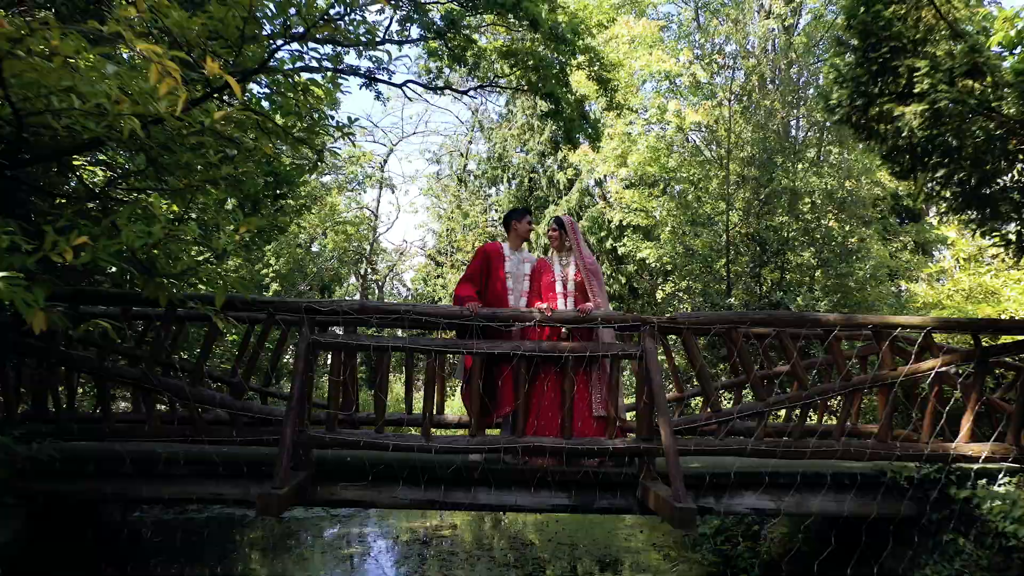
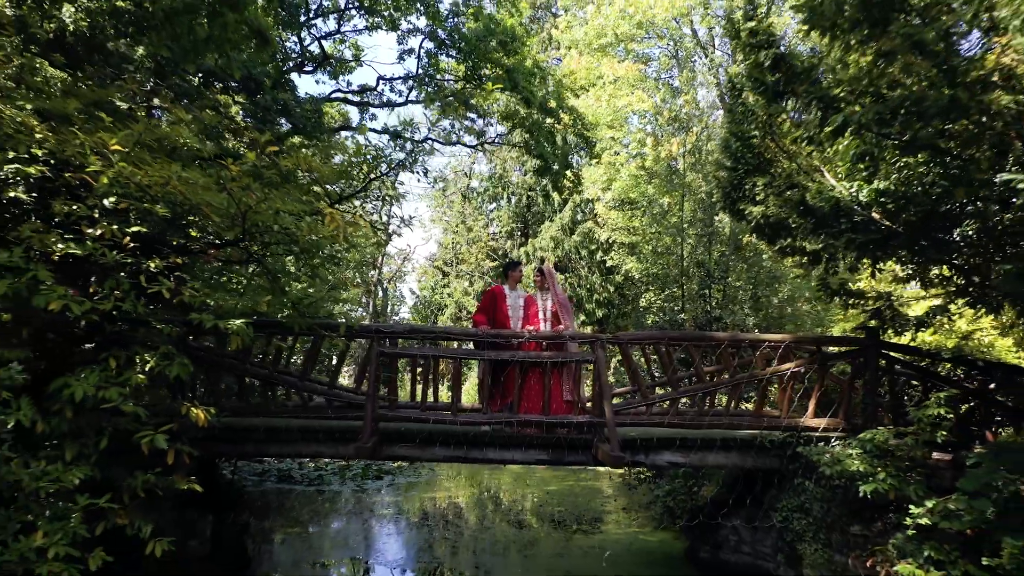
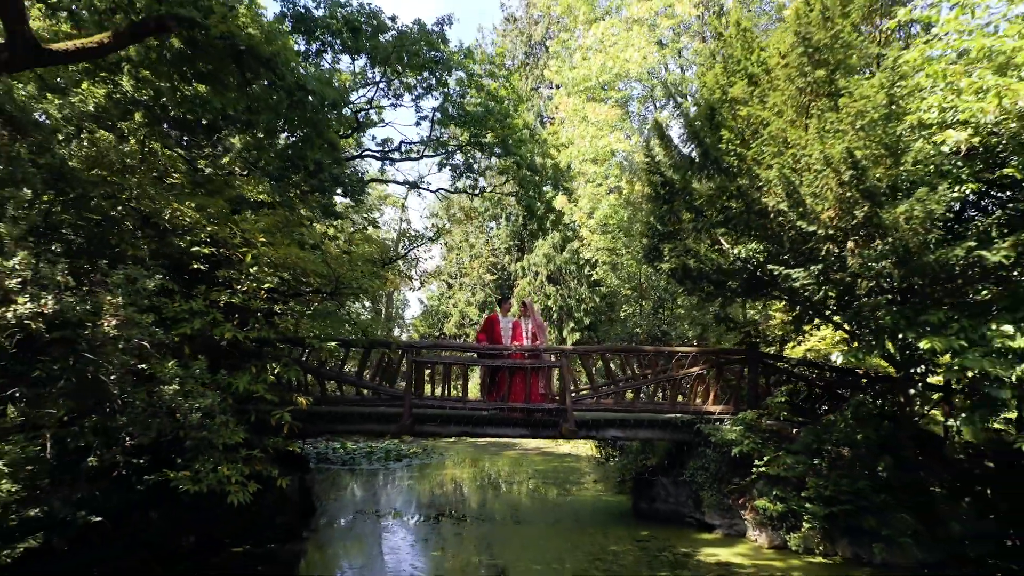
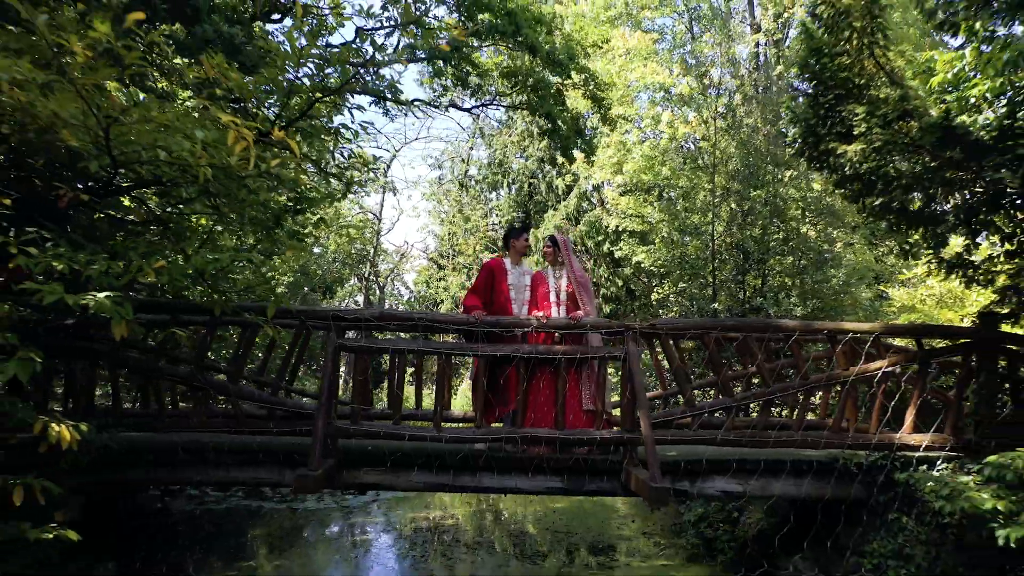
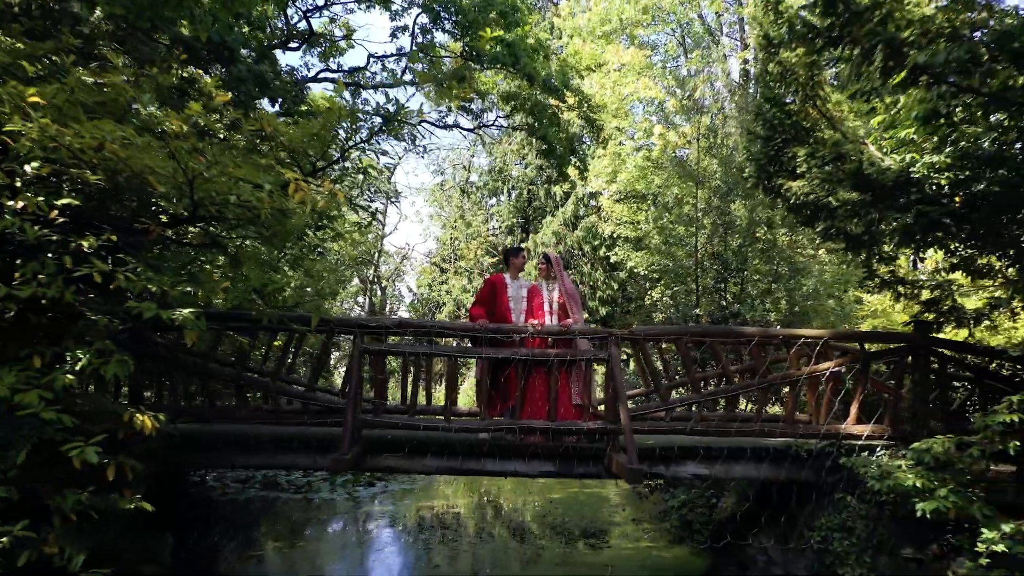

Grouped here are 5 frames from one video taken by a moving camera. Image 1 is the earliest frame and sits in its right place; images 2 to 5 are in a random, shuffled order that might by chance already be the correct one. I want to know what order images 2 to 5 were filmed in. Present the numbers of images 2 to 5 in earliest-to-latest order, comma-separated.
4, 5, 2, 3
